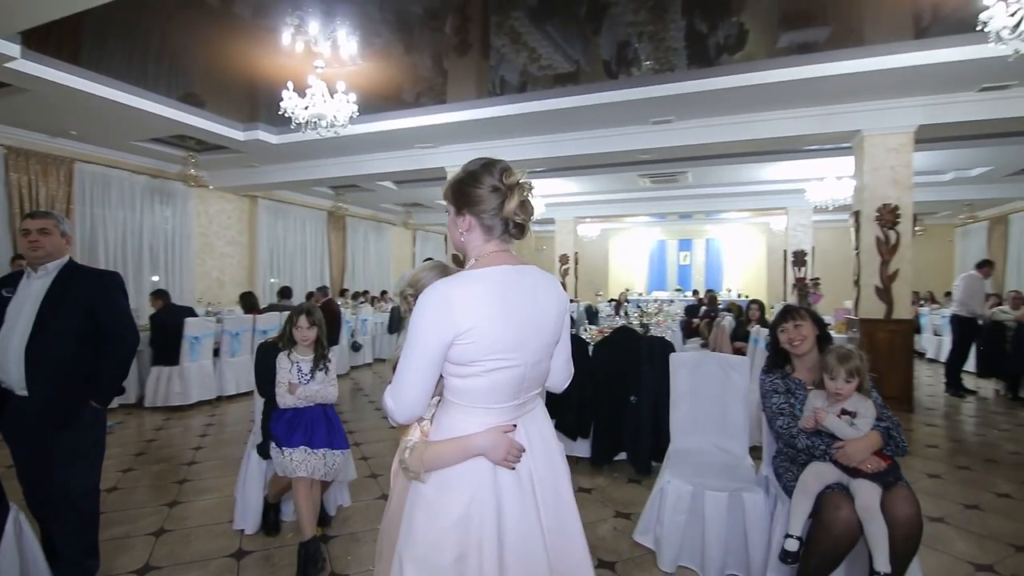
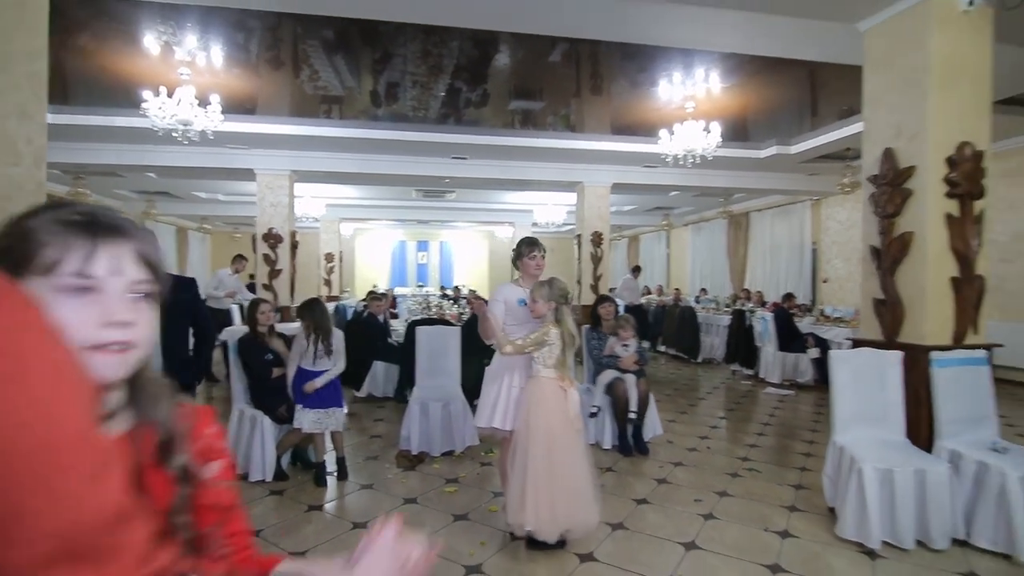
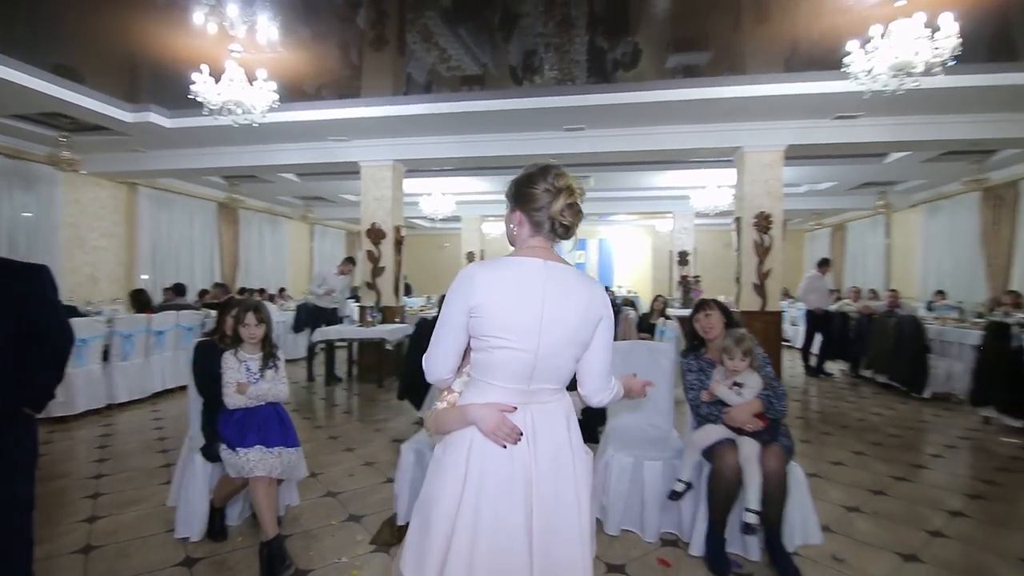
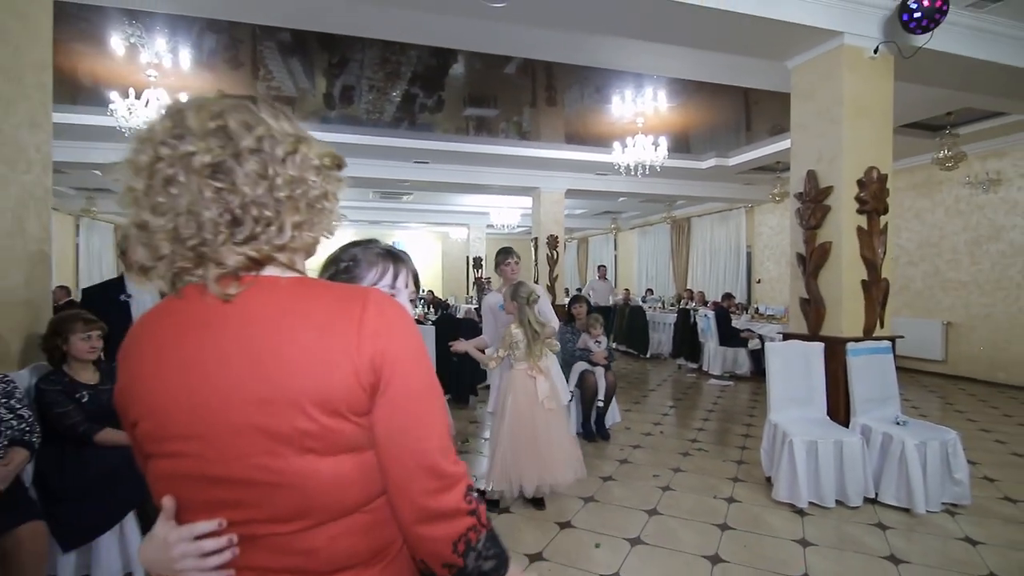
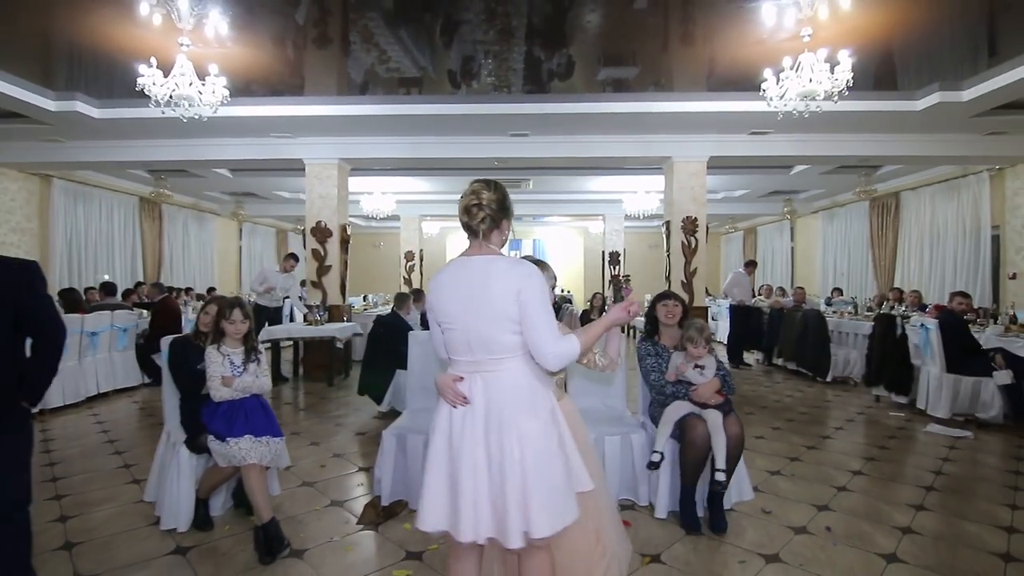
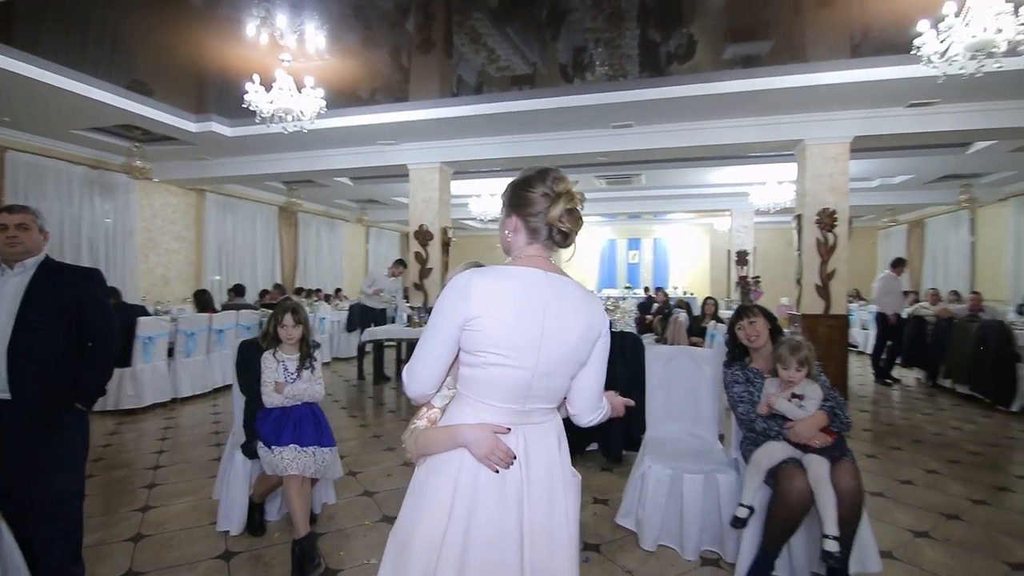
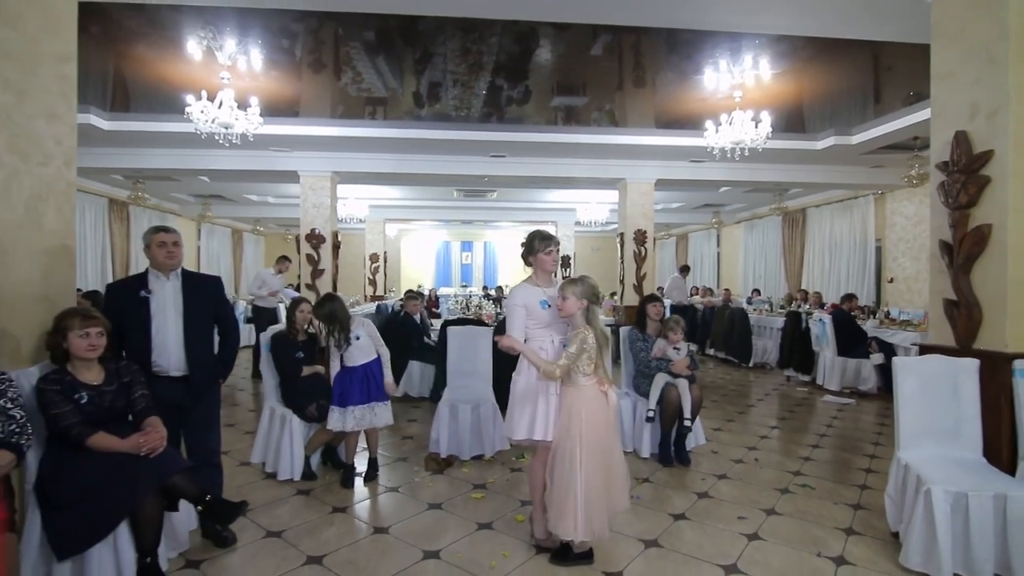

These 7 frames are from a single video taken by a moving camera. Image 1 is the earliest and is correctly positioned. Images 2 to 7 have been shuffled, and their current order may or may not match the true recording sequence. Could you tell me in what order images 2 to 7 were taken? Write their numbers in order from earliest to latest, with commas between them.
6, 3, 5, 7, 2, 4
